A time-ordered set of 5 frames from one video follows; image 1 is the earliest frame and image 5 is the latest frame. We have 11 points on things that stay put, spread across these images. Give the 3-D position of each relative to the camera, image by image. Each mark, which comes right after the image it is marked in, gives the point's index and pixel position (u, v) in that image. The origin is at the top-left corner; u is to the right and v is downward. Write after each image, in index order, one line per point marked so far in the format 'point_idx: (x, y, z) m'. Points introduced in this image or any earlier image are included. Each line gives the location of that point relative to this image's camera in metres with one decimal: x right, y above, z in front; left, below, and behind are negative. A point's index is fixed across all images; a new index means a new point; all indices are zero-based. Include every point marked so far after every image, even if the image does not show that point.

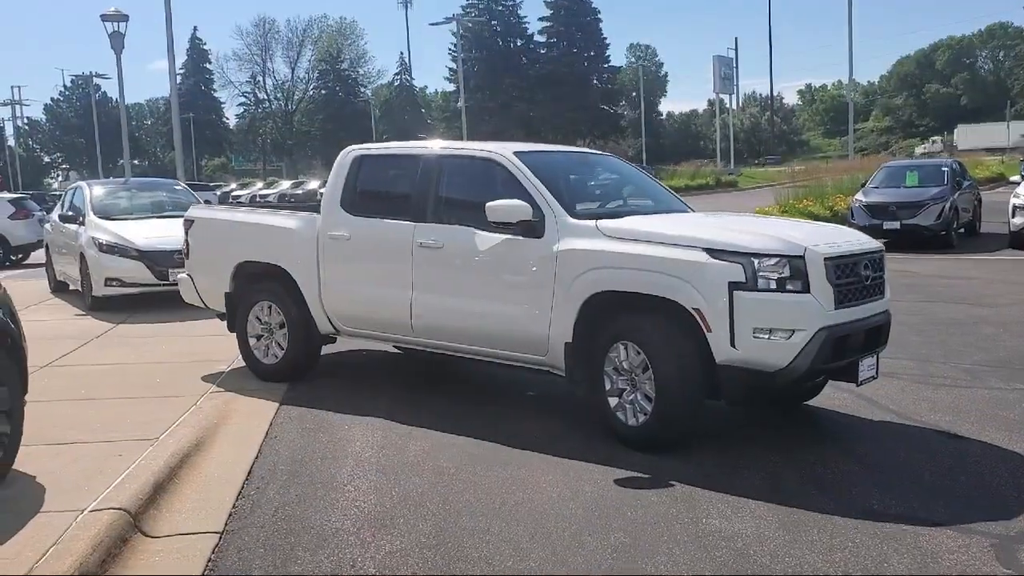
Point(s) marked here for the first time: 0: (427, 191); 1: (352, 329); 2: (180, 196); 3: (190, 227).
0: (-0.6, +0.7, +7.1) m
1: (-1.1, -0.3, +7.5) m
2: (-4.5, +1.3, +14.1) m
3: (-2.6, +0.5, +8.5) m
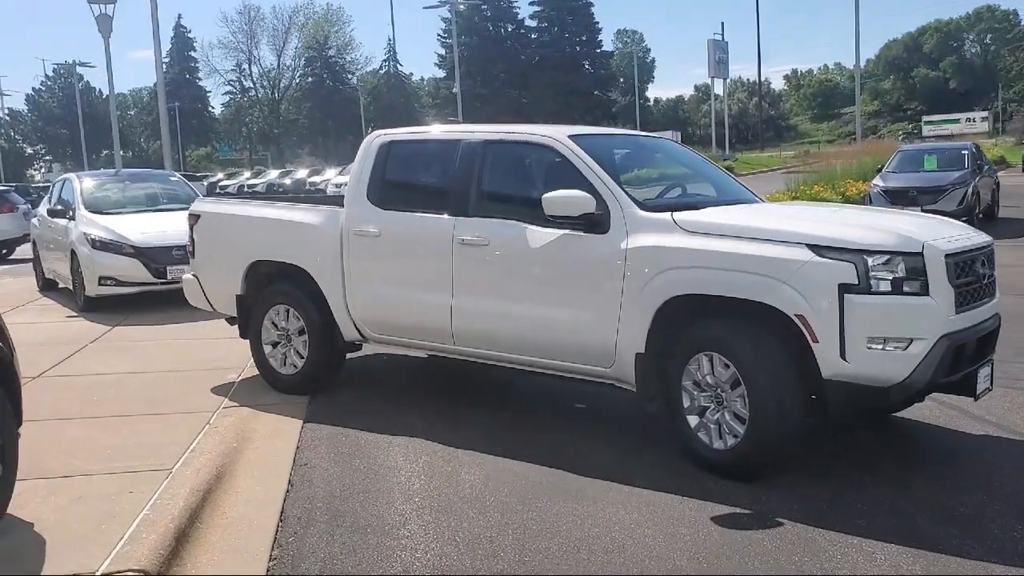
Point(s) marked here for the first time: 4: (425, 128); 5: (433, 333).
0: (-0.3, +0.6, +6.3) m
1: (-0.8, -0.3, +6.7) m
2: (-4.3, +1.3, +13.3) m
3: (-2.3, +0.5, +7.7) m
4: (-0.5, +1.0, +6.7) m
5: (-0.5, -0.3, +6.4) m
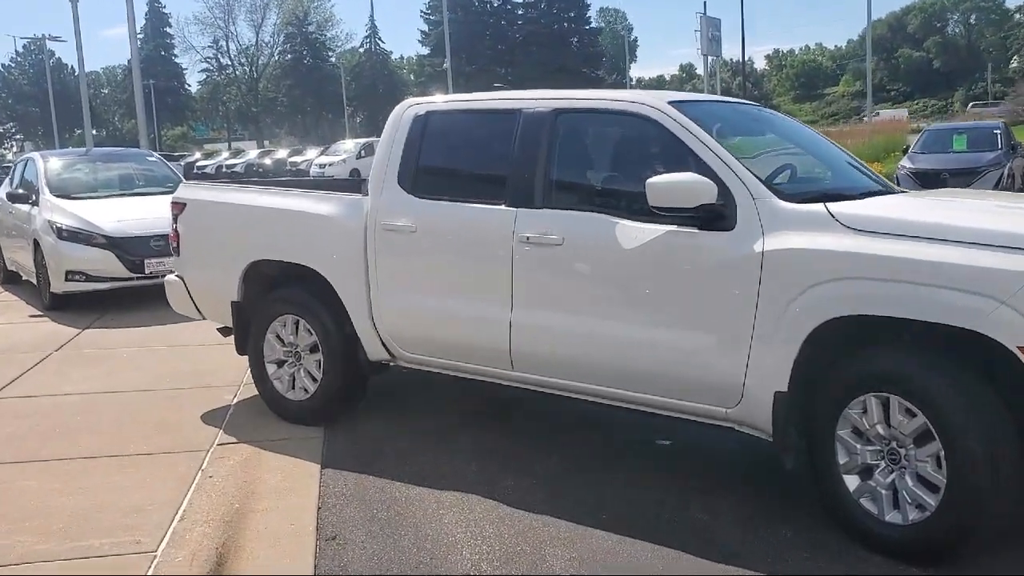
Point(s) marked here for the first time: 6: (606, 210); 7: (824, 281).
0: (+0.1, +0.6, +4.9) m
1: (-0.5, -0.3, +5.4) m
2: (-4.1, +1.4, +11.8) m
3: (-2.0, +0.5, +6.3) m
4: (-0.2, +1.0, +5.4) m
5: (-0.1, -0.3, +5.1) m
6: (+0.4, +0.3, +4.6) m
7: (+1.2, 0.0, +3.9) m
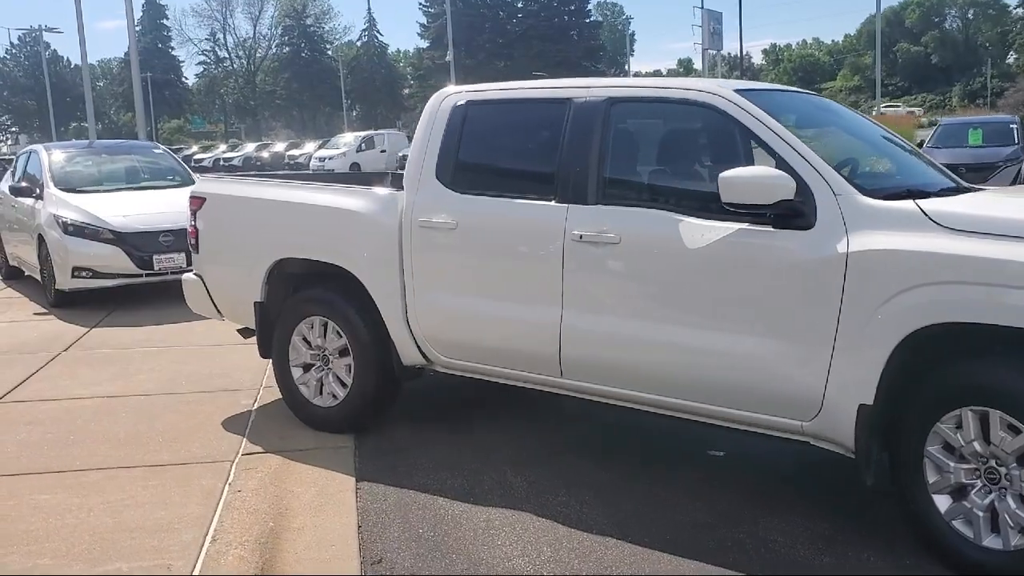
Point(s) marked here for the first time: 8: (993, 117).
0: (+0.3, +0.6, +4.6) m
1: (-0.3, -0.3, +5.1) m
2: (-3.9, +1.4, +11.5) m
3: (-1.8, +0.5, +6.0) m
4: (0.0, +1.0, +5.0) m
5: (+0.1, -0.3, +4.8) m
6: (+0.6, +0.3, +4.3) m
7: (+1.4, 0.0, +3.6) m
8: (+9.2, +3.3, +20.0) m
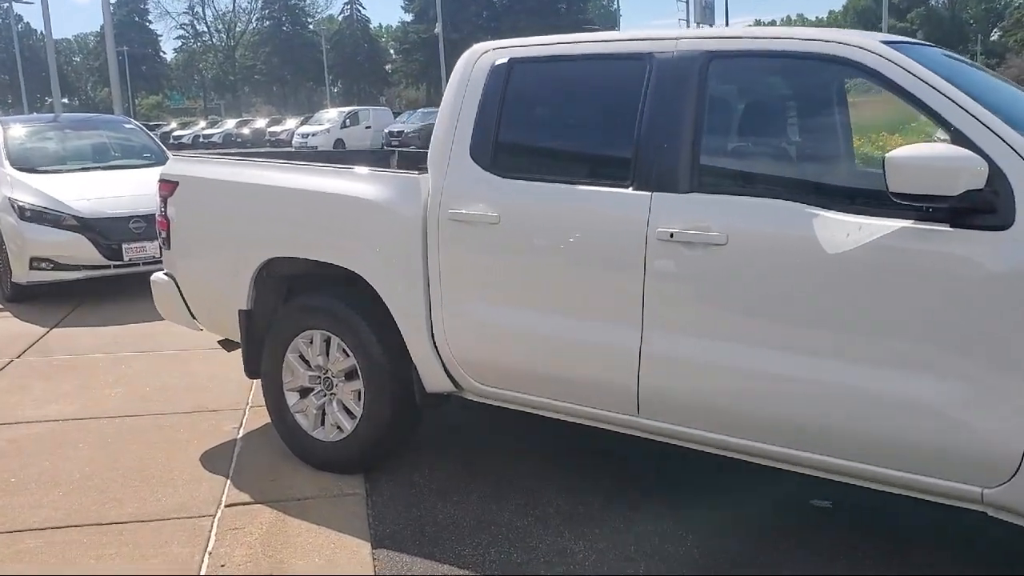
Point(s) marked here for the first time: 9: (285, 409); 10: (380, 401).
0: (+0.5, +0.5, +3.5) m
1: (-0.1, -0.4, +4.0) m
2: (-3.8, +1.5, +10.3) m
3: (-1.6, +0.4, +4.9) m
4: (+0.2, +0.9, +4.0) m
5: (+0.3, -0.4, +3.7) m
6: (+0.9, +0.3, +3.3) m
7: (+1.6, 0.0, +2.6) m
8: (+9.1, +3.6, +19.0) m
9: (-1.0, -0.5, +4.6) m
10: (-0.5, -0.5, +4.3) m
